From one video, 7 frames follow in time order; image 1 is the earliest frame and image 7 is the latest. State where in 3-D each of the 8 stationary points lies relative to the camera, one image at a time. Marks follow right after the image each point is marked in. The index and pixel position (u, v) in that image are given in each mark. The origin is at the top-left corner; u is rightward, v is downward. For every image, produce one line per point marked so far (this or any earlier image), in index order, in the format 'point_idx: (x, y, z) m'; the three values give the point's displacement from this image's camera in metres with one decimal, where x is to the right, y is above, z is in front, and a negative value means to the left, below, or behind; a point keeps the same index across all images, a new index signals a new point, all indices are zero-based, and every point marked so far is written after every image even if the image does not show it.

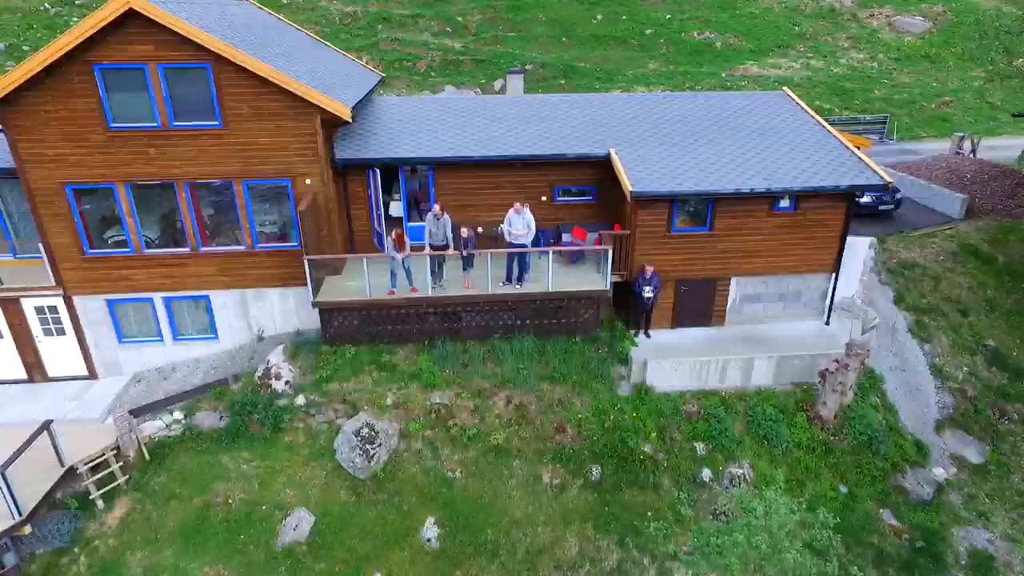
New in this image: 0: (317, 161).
0: (-6.0, +3.9, +14.3) m
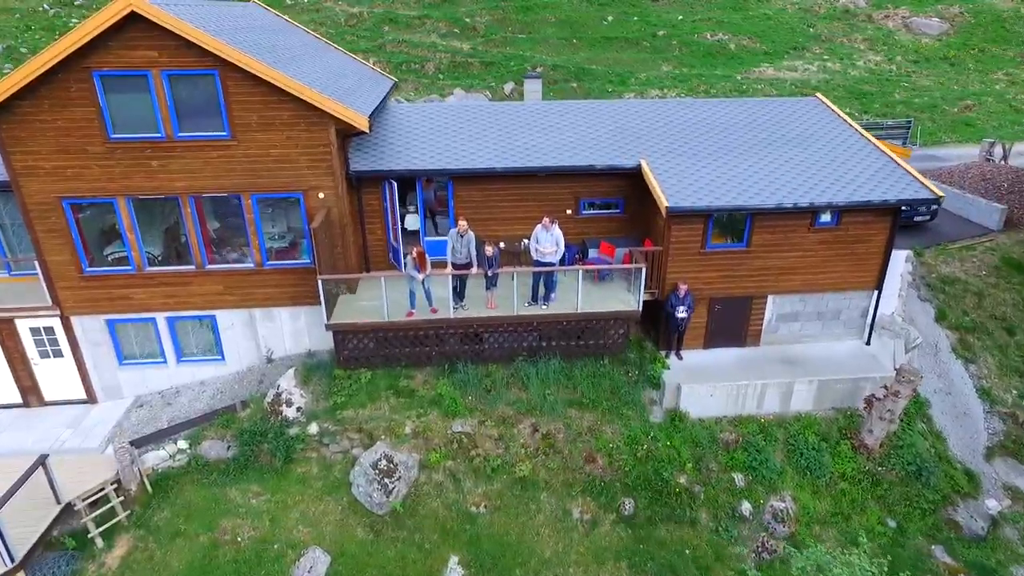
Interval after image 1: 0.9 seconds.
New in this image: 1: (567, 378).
0: (-5.2, +3.3, +13.4) m
1: (+1.7, -2.8, +14.3) m
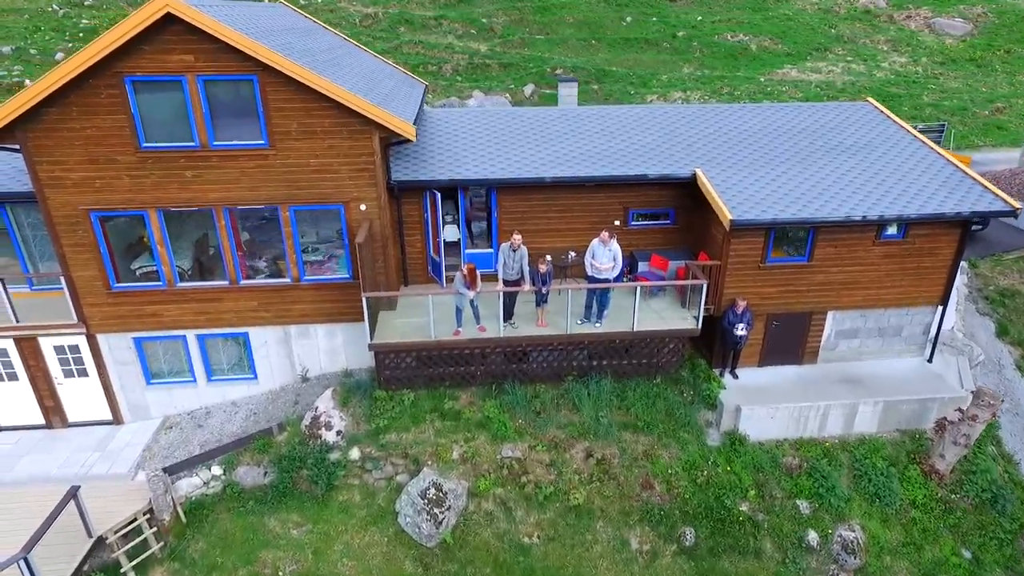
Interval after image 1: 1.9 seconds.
0: (-3.8, +2.8, +12.7) m
1: (+3.2, -3.2, +13.6) m
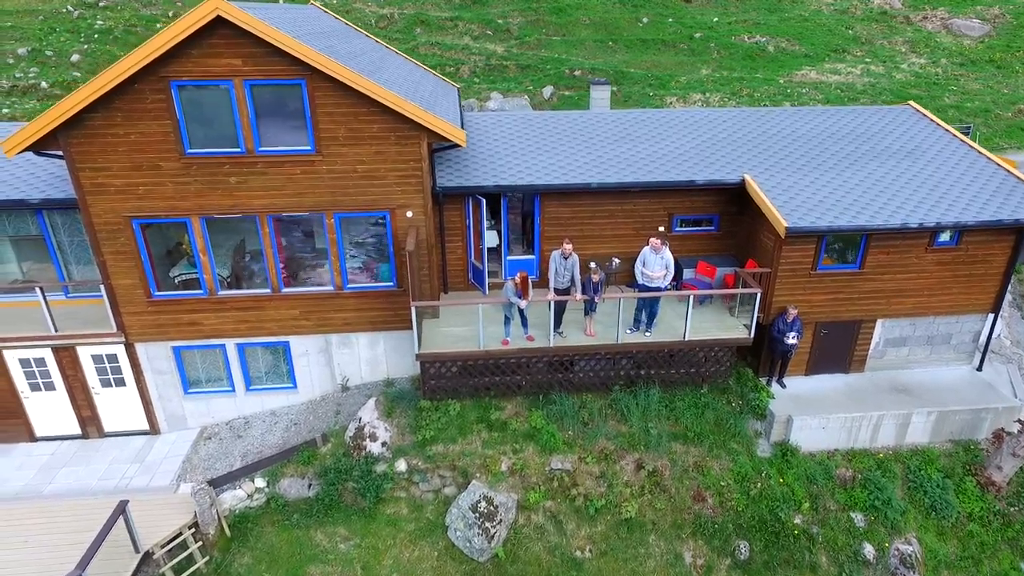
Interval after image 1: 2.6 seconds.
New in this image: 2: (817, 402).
0: (-2.4, +2.6, +12.5) m
1: (+4.5, -3.5, +13.4) m
2: (+8.9, -3.3, +13.7) m
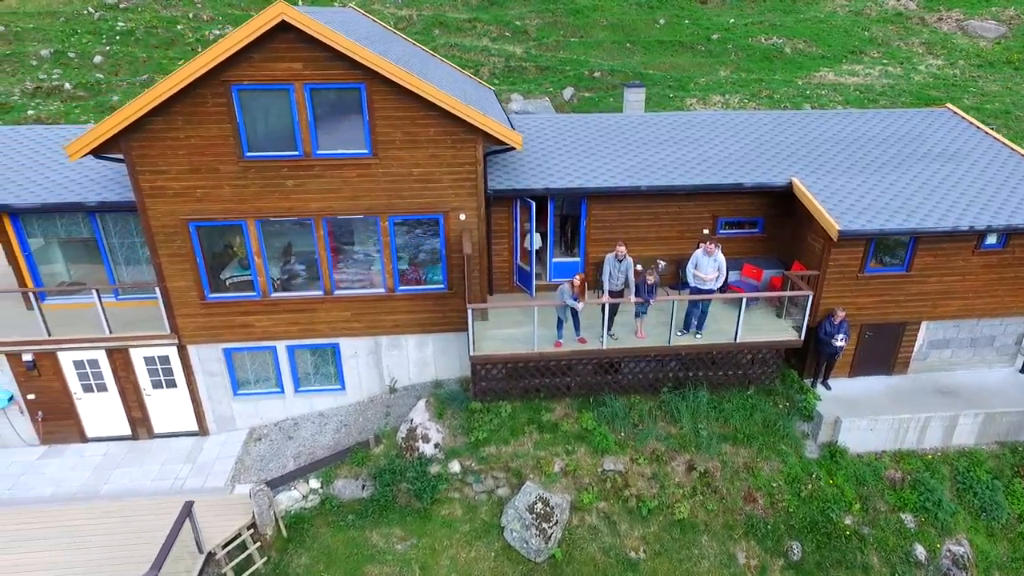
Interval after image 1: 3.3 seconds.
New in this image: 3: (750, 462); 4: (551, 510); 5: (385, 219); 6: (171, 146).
0: (-1.0, +2.5, +12.6) m
1: (+5.9, -3.5, +13.5) m
2: (+10.4, -3.4, +13.8) m
3: (+6.6, -4.8, +13.0) m
4: (+1.0, -5.7, +12.0) m
5: (-3.4, +1.9, +12.6) m
6: (-8.5, +3.5, +11.7) m
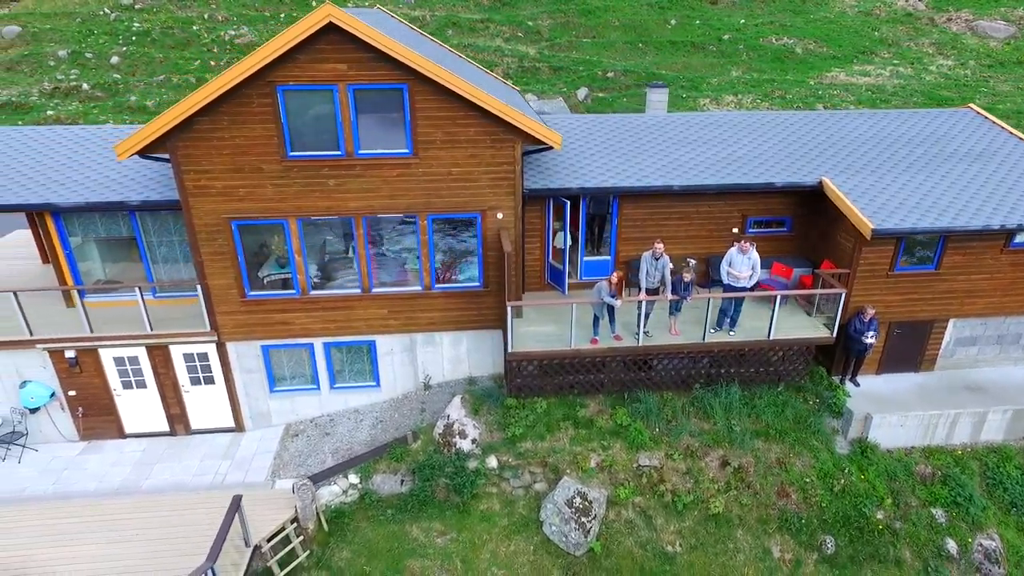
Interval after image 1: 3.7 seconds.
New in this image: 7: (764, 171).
0: (0.0, +2.6, +12.7) m
1: (+6.9, -3.5, +13.6) m
2: (+11.4, -3.3, +13.9) m
3: (+7.6, -4.8, +13.1) m
4: (+2.0, -5.6, +12.2) m
5: (-2.4, +1.9, +12.8) m
6: (-7.5, +3.6, +11.8) m
7: (+7.6, +3.6, +14.2) m
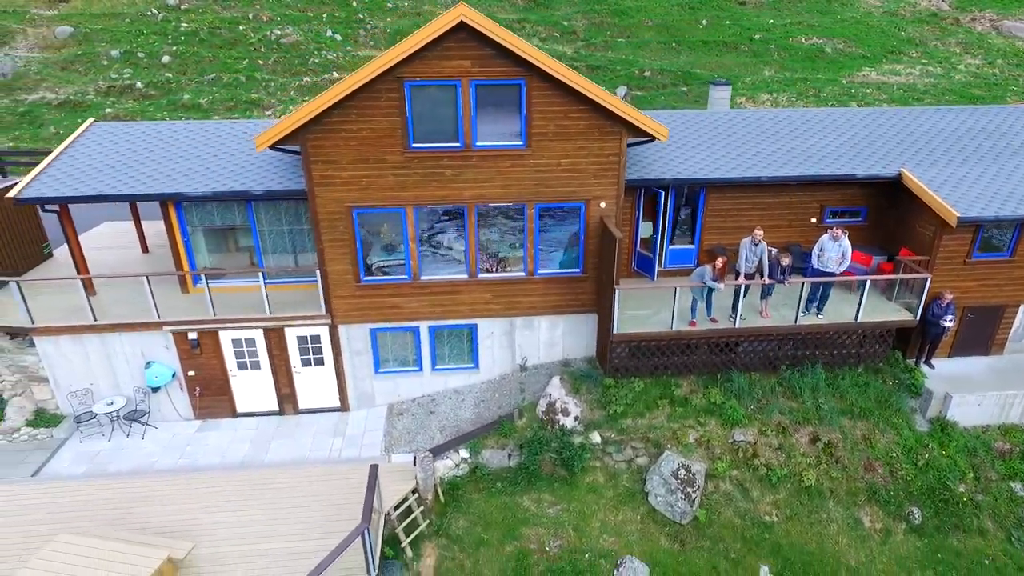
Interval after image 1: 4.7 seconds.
0: (+3.0, +3.0, +13.5) m
1: (+9.9, -3.0, +14.4) m
2: (+14.3, -2.9, +14.7) m
3: (+10.6, -4.4, +13.9) m
4: (+4.9, -5.2, +12.9) m
5: (+0.5, +2.4, +13.5) m
6: (-4.6, +4.0, +12.6) m
7: (+10.6, +4.0, +15.0) m
